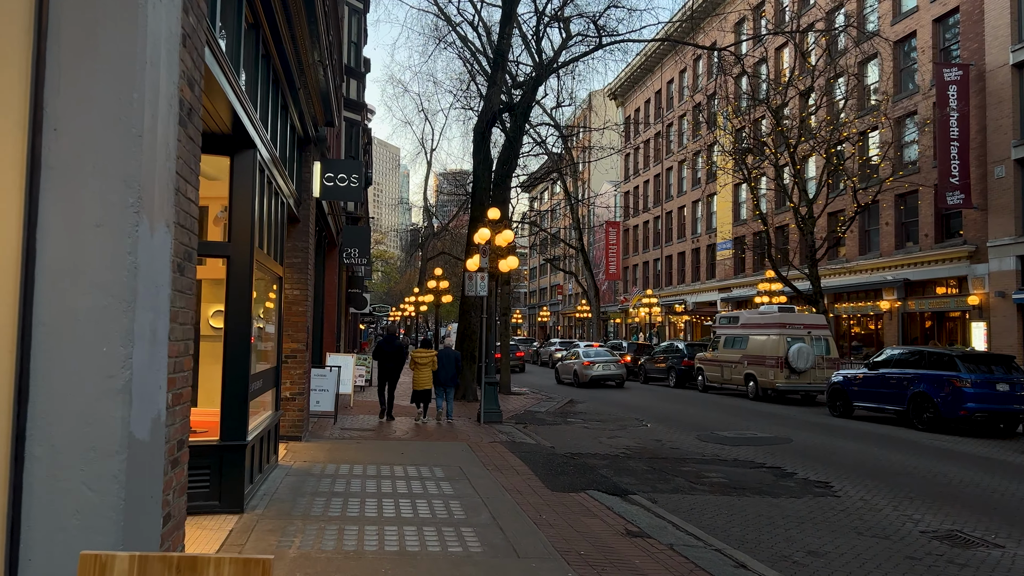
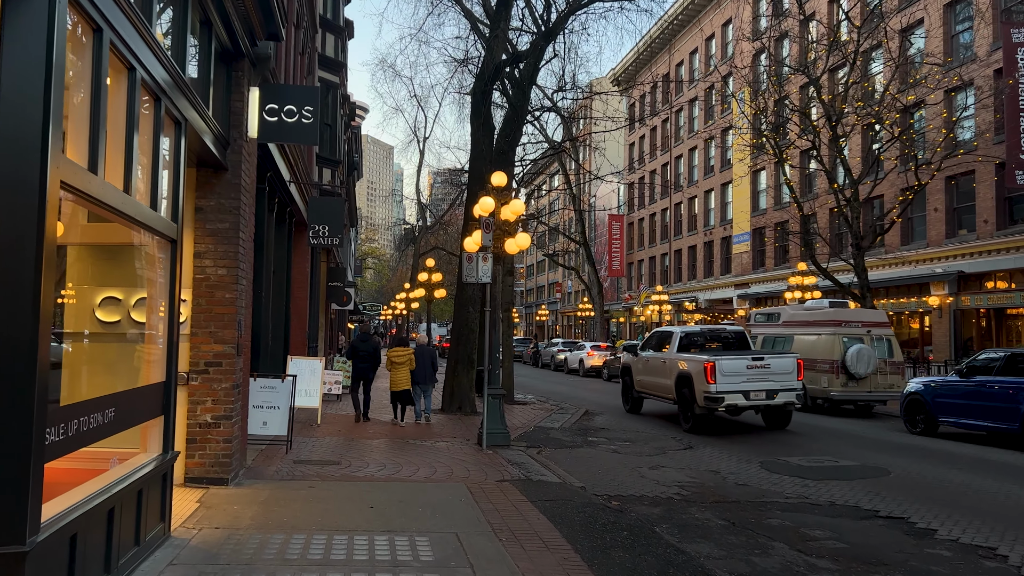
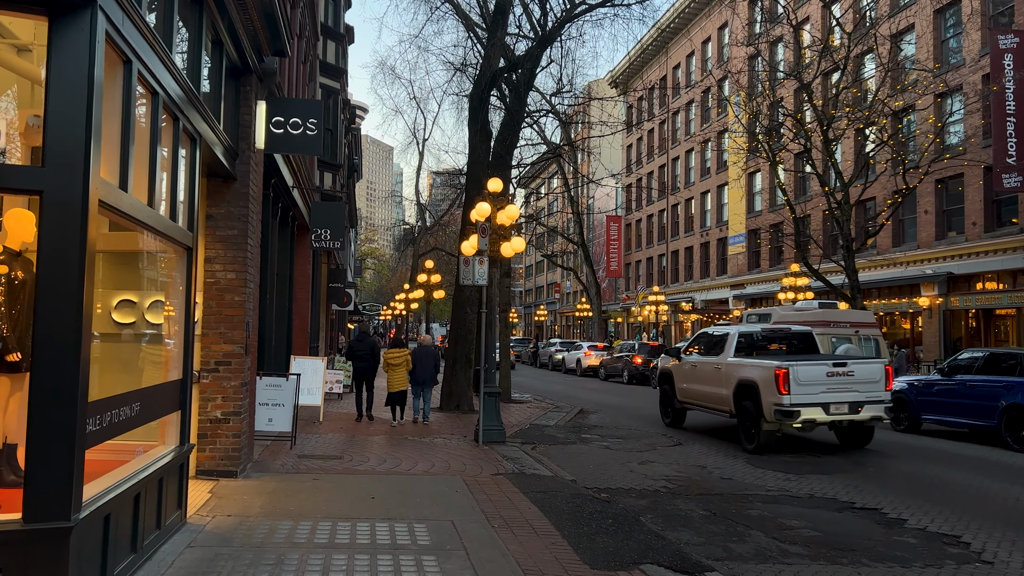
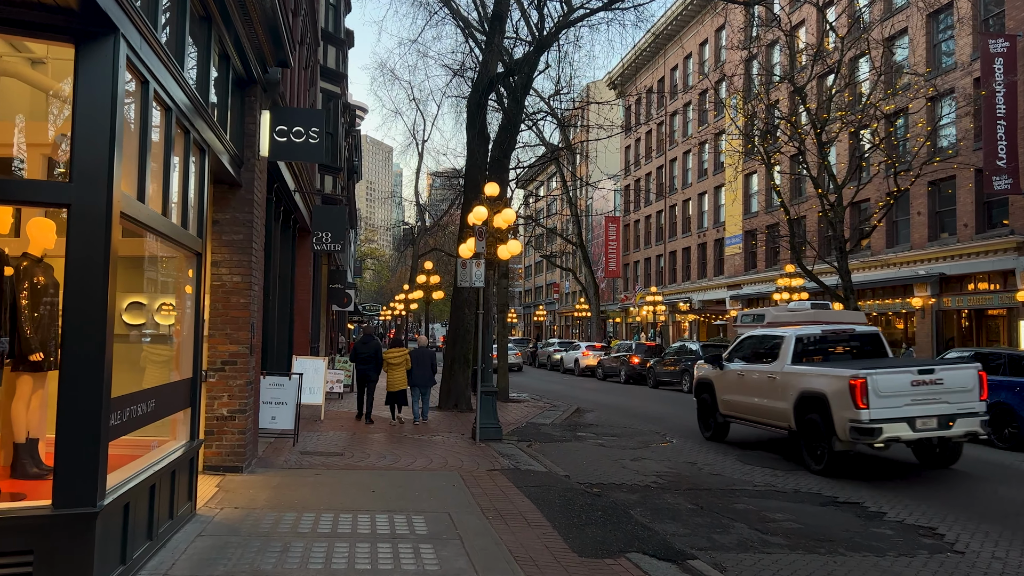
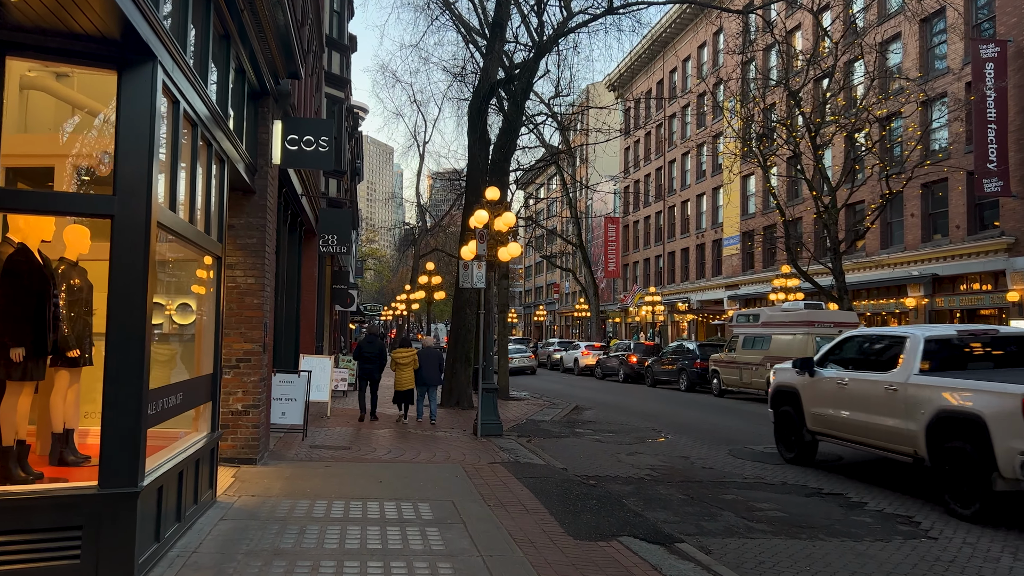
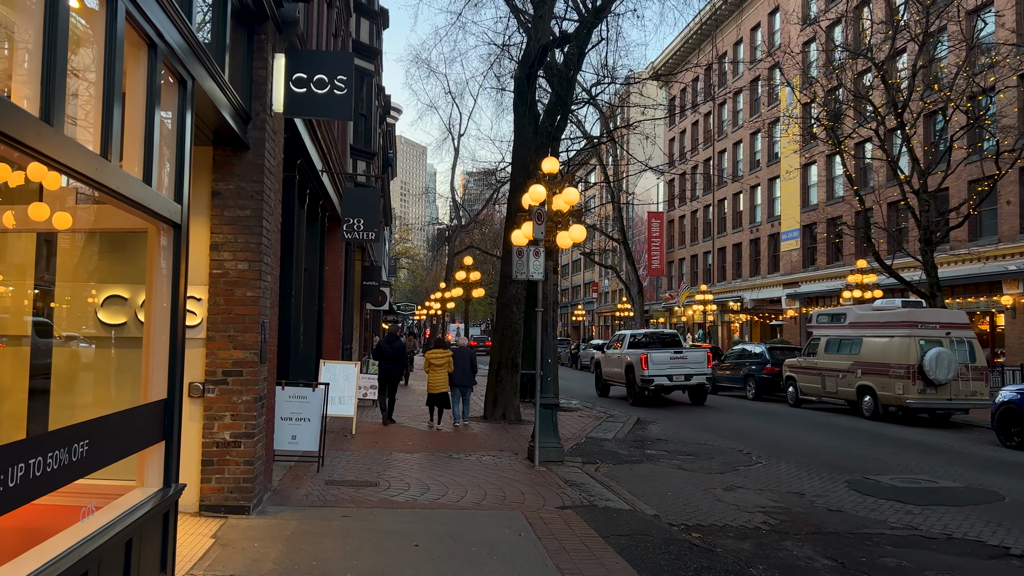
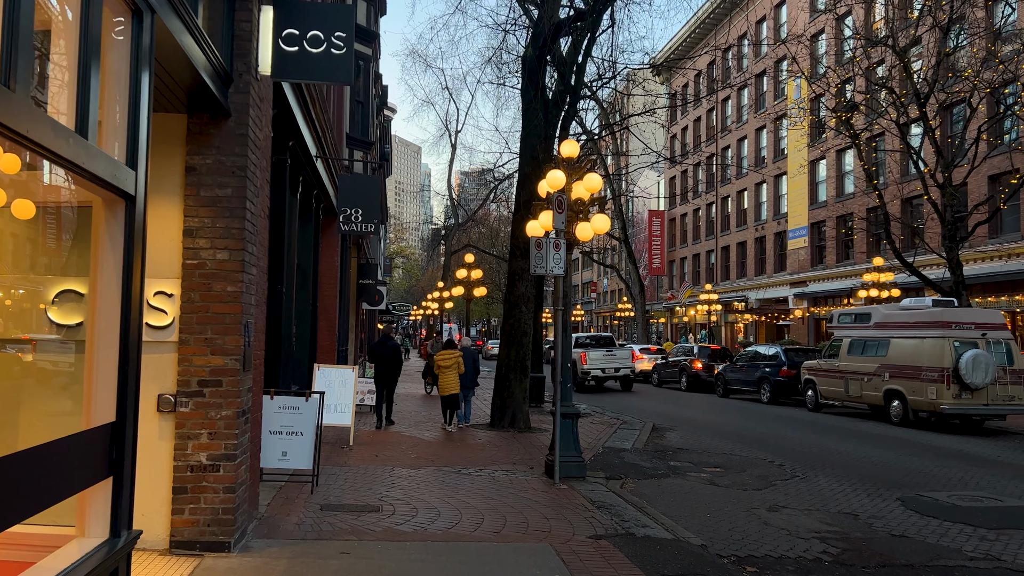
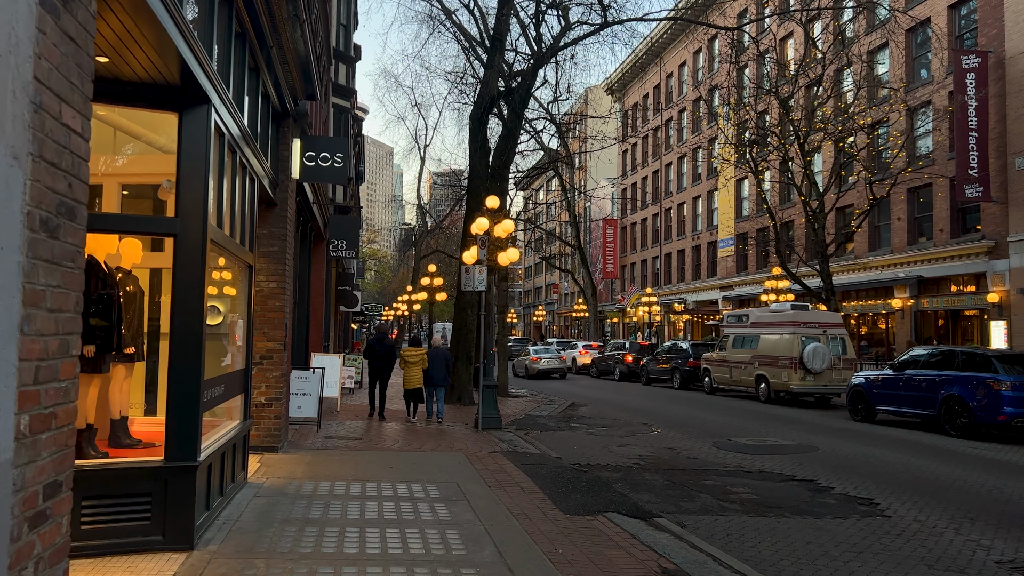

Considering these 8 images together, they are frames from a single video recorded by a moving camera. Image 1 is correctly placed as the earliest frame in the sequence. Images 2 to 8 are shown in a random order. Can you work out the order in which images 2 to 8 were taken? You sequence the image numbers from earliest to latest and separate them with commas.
8, 5, 4, 3, 2, 6, 7
